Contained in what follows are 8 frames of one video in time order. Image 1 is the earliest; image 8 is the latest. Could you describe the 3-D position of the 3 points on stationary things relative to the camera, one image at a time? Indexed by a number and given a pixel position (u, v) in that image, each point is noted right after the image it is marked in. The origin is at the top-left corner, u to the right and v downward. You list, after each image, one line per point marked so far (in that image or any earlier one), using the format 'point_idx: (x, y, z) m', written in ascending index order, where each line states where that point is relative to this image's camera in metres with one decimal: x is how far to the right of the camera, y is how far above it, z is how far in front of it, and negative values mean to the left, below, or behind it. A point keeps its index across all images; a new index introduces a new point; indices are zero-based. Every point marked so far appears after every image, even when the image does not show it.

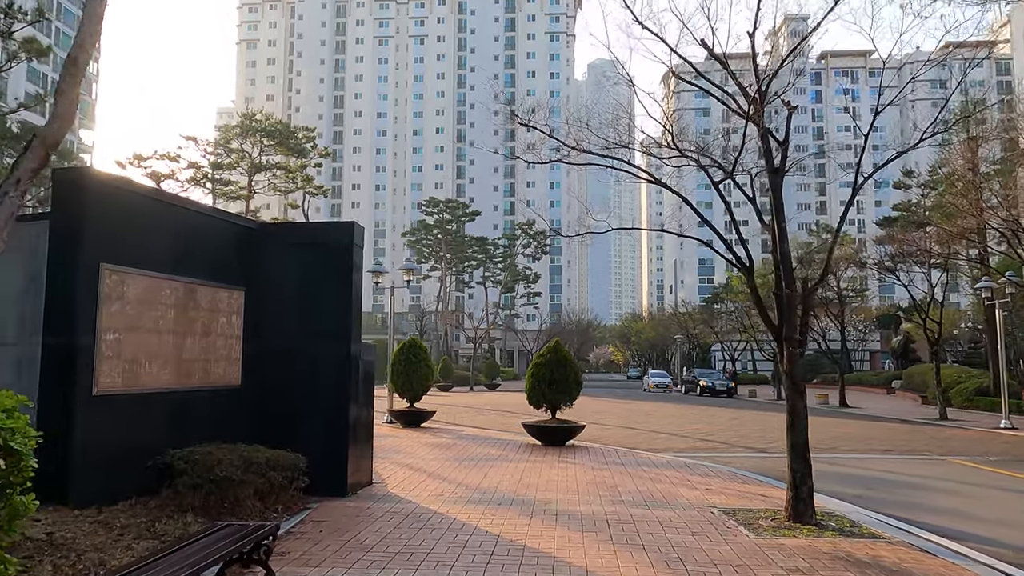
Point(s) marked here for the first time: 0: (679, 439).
0: (+3.1, -2.9, +14.5) m
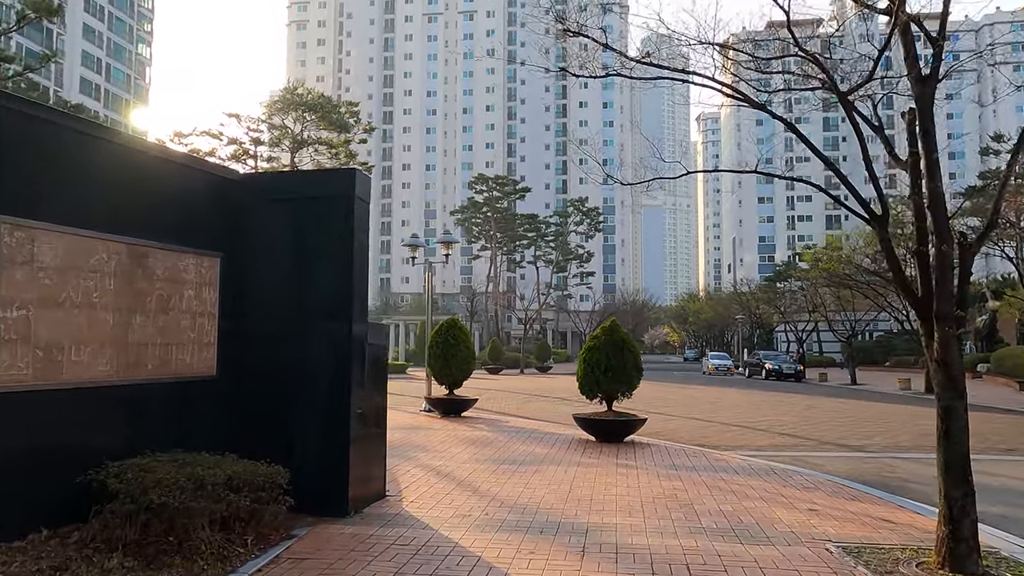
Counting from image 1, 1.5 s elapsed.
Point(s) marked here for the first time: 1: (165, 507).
0: (+4.0, -2.4, +12.6) m
1: (-2.0, -1.3, +4.4) m
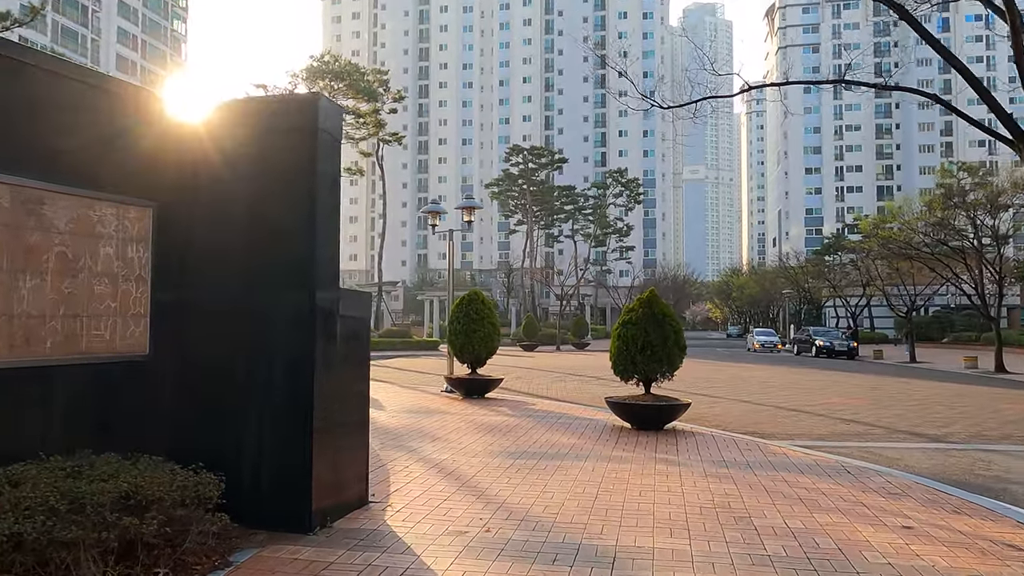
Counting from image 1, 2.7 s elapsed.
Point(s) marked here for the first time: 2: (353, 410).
0: (+4.3, -1.9, +11.1) m
1: (-2.1, -1.1, +3.2) m
2: (-1.1, -0.9, +5.4) m
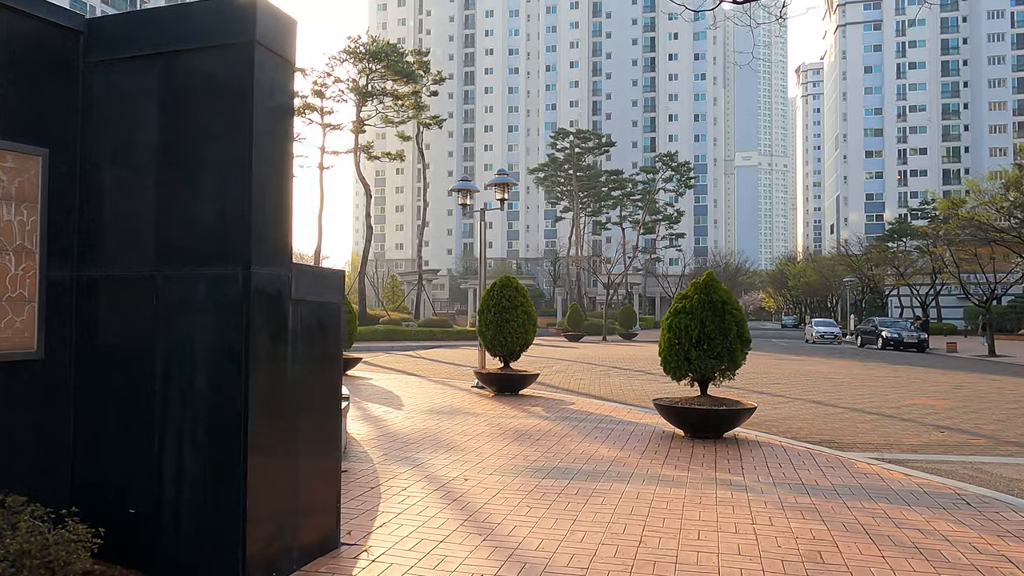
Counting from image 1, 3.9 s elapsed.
0: (+4.8, -1.7, +9.5) m
1: (-2.1, -1.0, +2.0) m
2: (-1.0, -0.7, +4.1) m
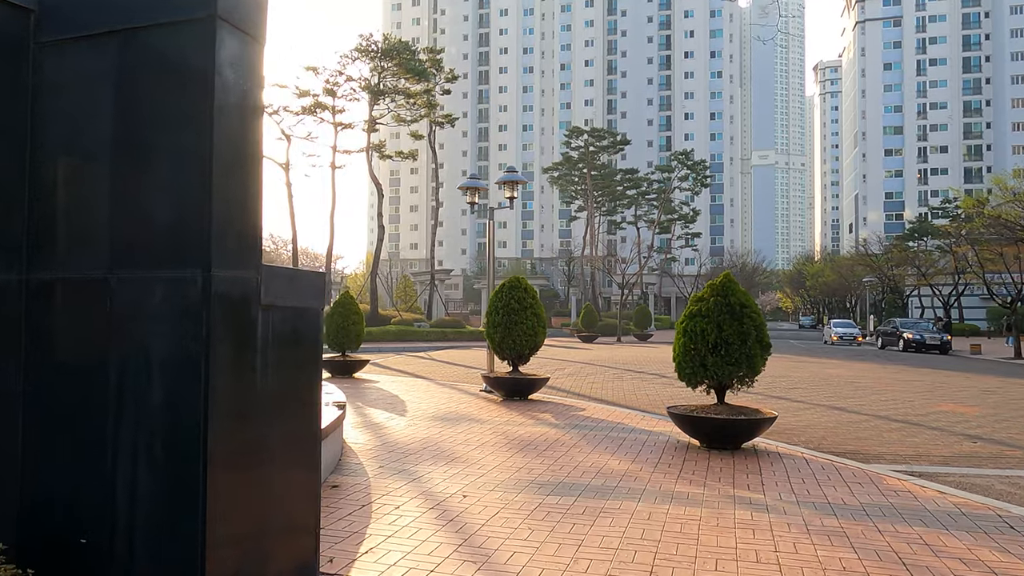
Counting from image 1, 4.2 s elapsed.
0: (+4.9, -1.7, +9.0) m
1: (-2.2, -1.0, +1.7) m
2: (-1.1, -0.8, +3.7) m
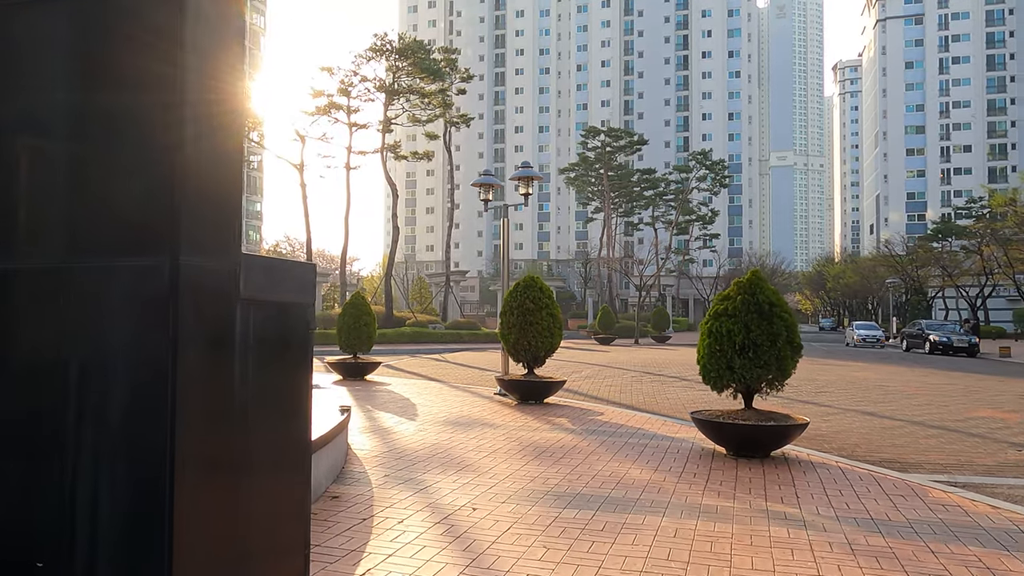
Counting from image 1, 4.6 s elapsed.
0: (+5.0, -1.7, +8.5) m
1: (-2.2, -0.9, +1.3) m
2: (-1.0, -0.7, +3.3) m
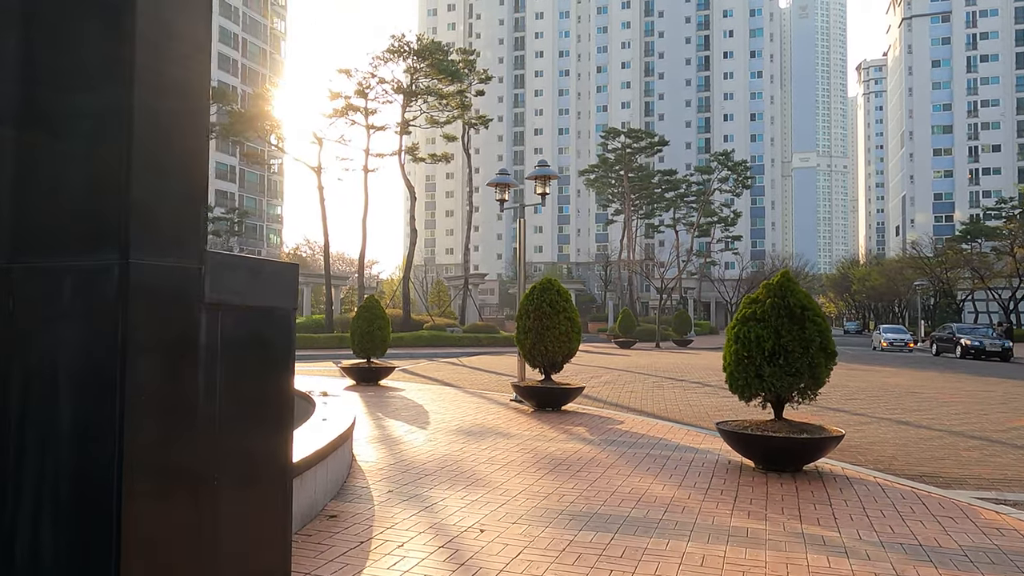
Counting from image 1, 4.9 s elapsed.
0: (+5.2, -1.7, +7.9) m
1: (-2.2, -0.9, +1.0) m
2: (-1.0, -0.7, +2.9) m
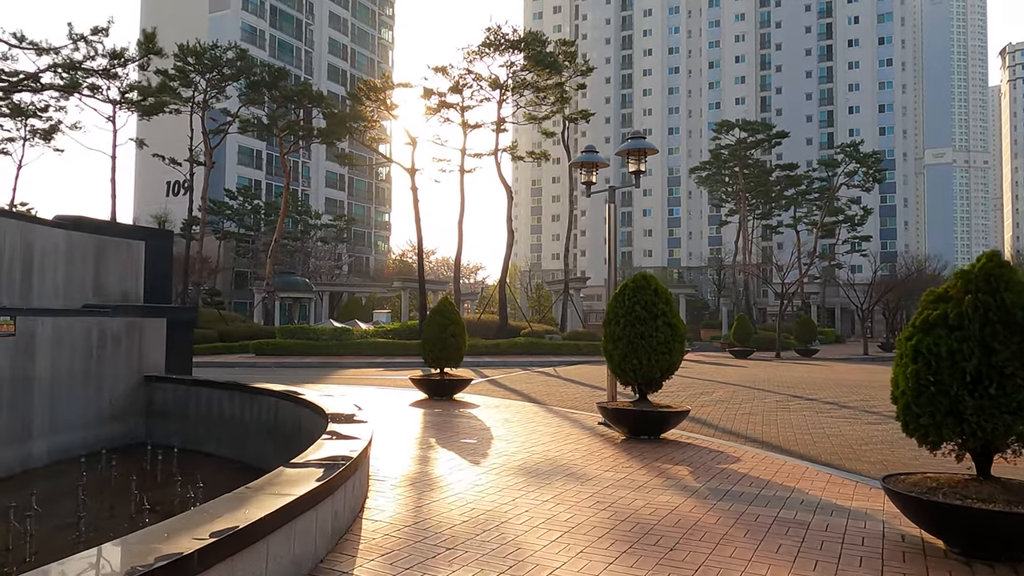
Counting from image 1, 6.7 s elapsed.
0: (+5.7, -1.7, +5.2) m
1: (-2.6, -0.9, -0.7) m
2: (-1.1, -0.7, +1.1) m
